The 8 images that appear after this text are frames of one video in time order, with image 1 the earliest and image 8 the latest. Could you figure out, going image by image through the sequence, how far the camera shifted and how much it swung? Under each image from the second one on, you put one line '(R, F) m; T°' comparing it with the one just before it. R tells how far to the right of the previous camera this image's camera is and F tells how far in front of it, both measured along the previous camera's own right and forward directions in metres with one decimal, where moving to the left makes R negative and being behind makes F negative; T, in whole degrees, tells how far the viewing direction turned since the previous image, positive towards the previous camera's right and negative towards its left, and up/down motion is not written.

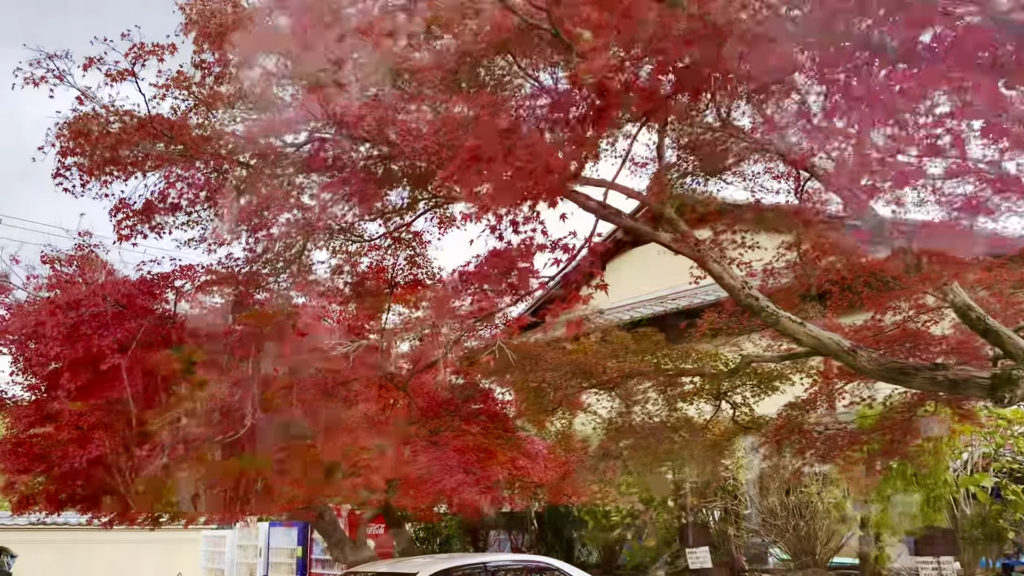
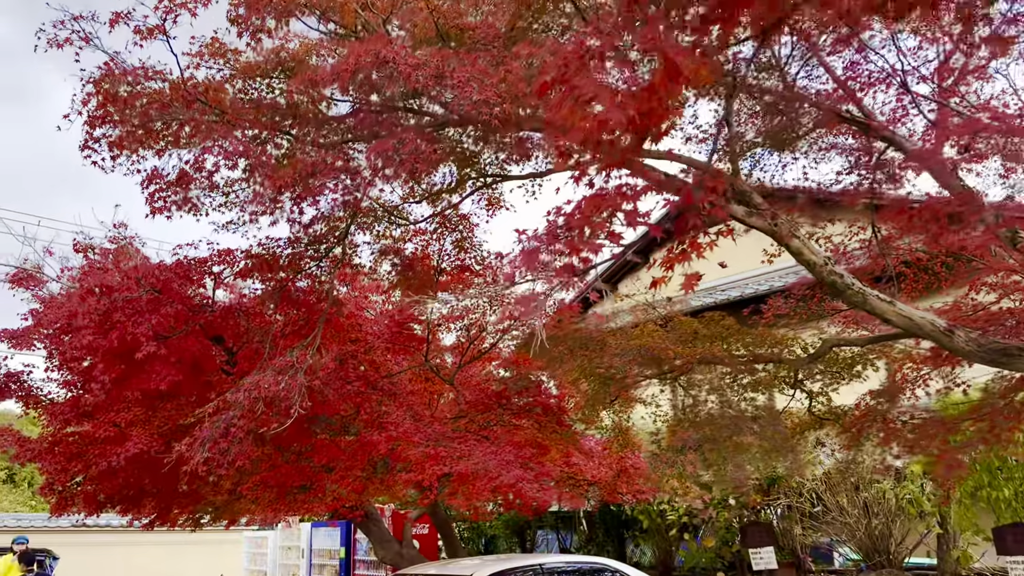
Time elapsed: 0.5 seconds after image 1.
(-0.2, +0.4) m; -2°
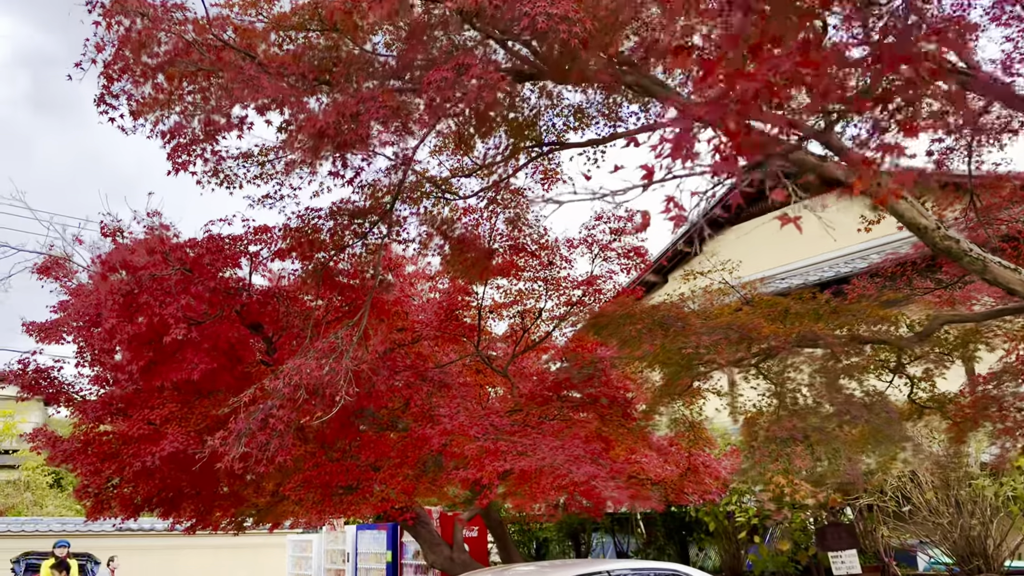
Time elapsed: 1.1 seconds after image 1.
(-0.2, +0.6) m; -3°
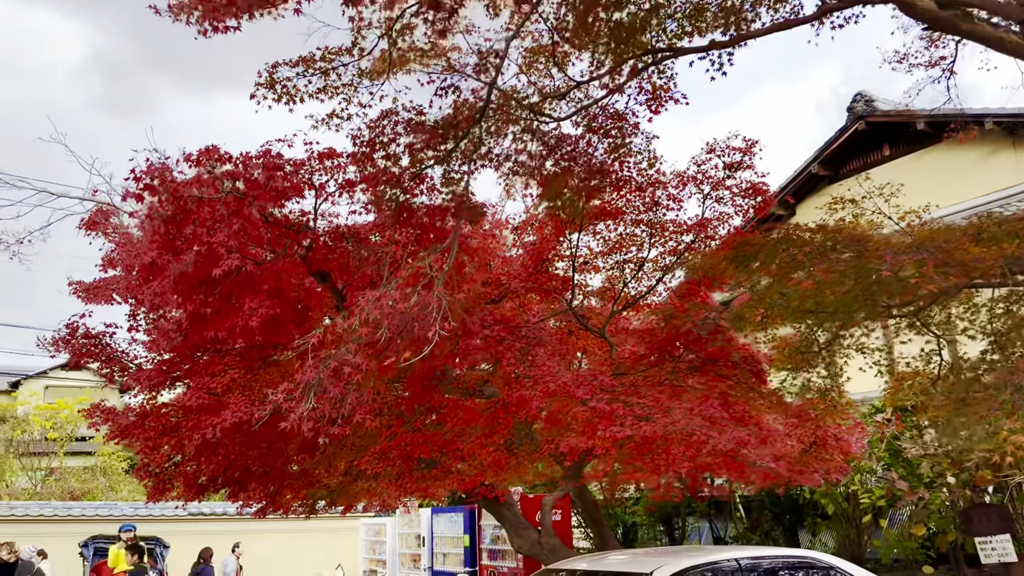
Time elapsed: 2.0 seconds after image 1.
(-0.3, +0.9) m; -4°
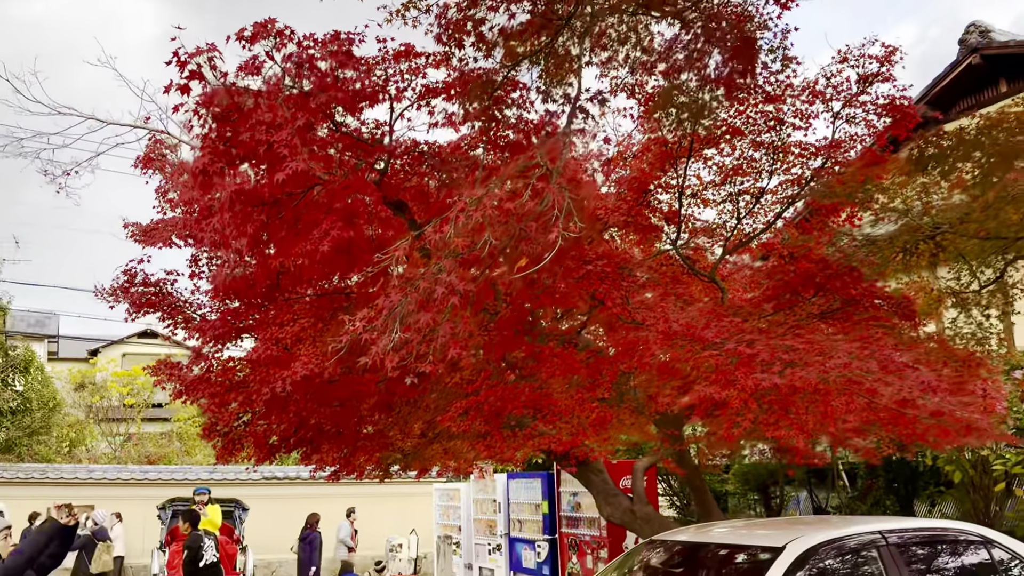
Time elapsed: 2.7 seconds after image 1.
(-0.2, +0.7) m; -4°
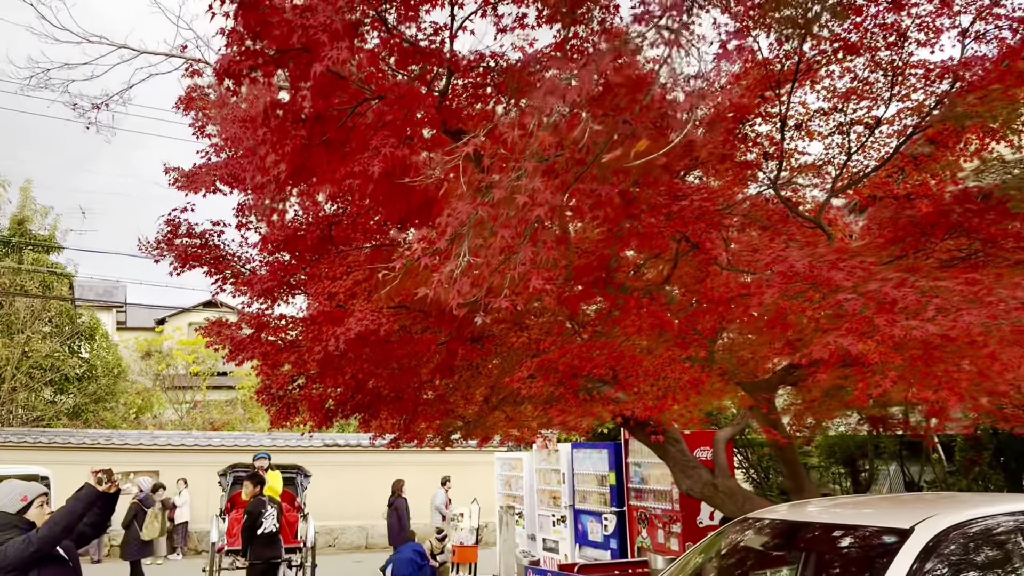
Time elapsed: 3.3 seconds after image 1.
(-0.1, +0.6) m; -4°
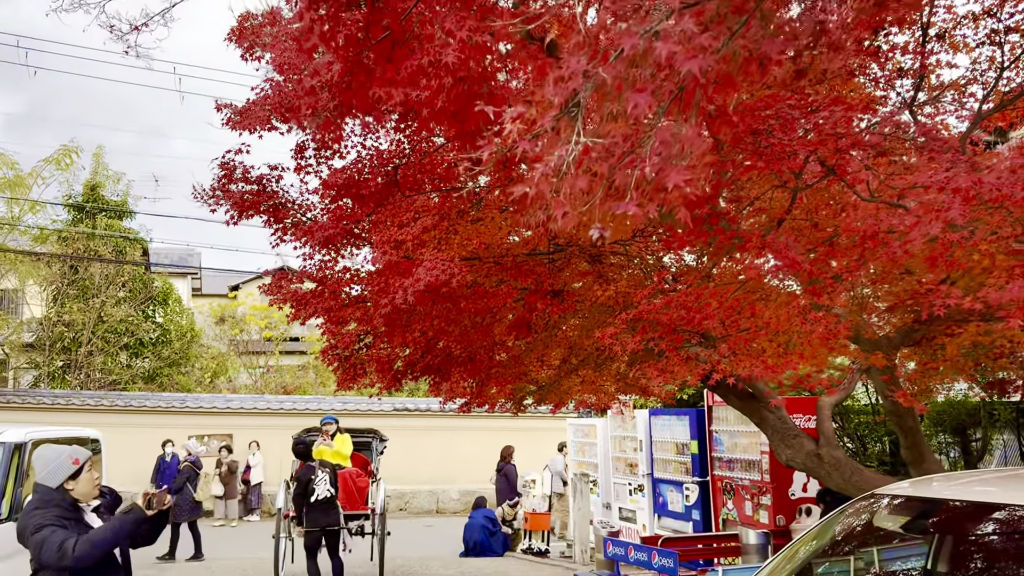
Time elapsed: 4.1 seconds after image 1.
(-0.1, +0.6) m; -4°
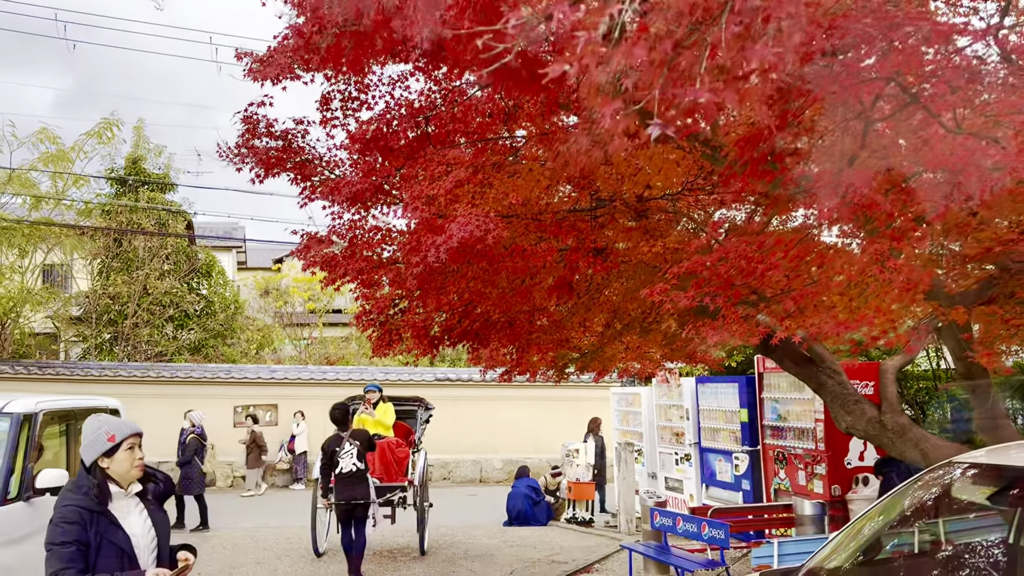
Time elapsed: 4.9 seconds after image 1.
(0.0, +0.3) m; -3°
